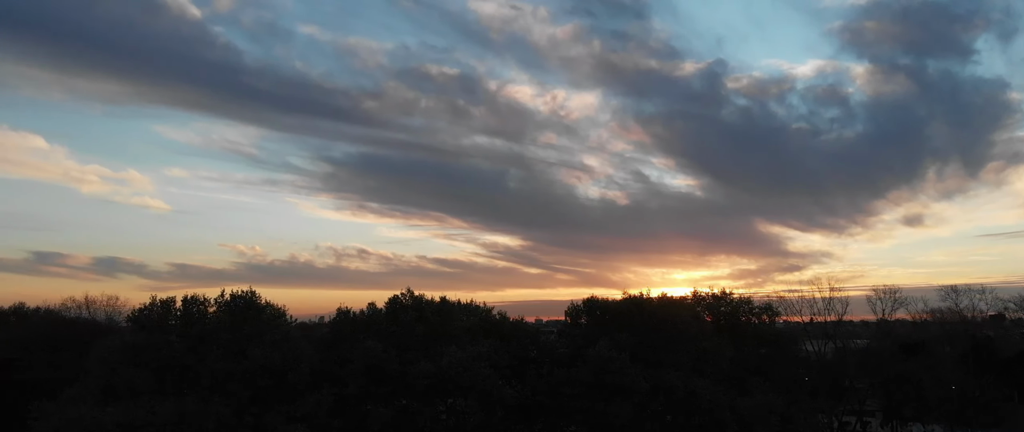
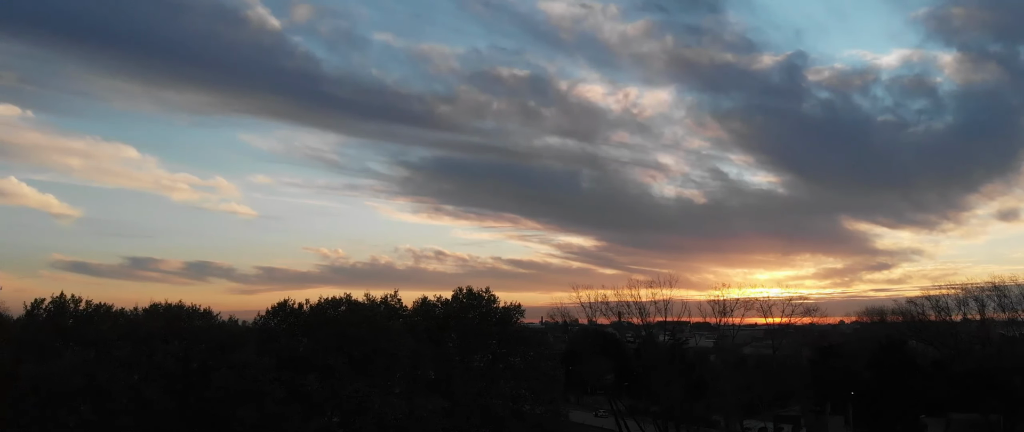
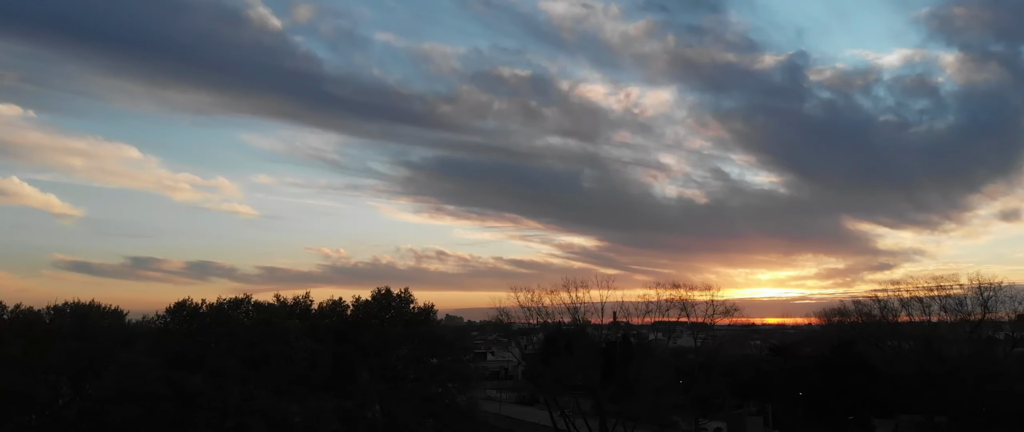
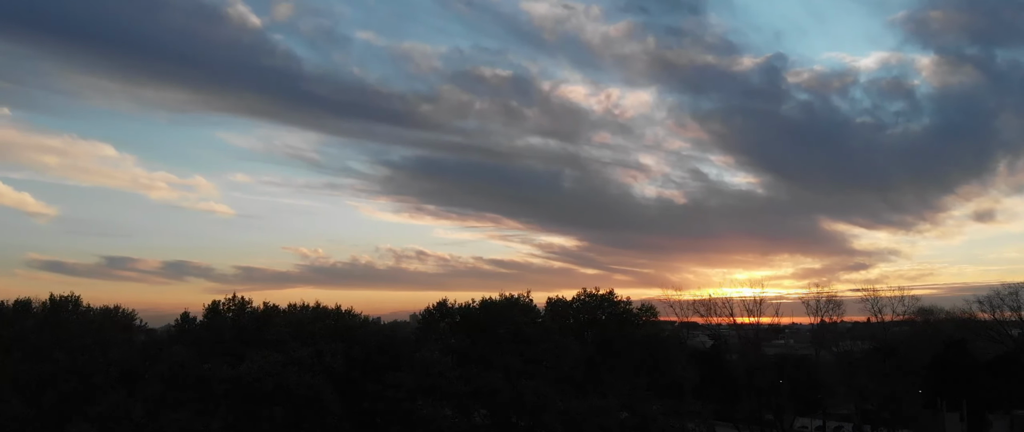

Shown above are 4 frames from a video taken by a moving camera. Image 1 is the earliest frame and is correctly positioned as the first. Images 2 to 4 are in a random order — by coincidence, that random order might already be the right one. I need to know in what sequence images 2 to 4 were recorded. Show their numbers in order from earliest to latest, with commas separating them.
4, 2, 3
